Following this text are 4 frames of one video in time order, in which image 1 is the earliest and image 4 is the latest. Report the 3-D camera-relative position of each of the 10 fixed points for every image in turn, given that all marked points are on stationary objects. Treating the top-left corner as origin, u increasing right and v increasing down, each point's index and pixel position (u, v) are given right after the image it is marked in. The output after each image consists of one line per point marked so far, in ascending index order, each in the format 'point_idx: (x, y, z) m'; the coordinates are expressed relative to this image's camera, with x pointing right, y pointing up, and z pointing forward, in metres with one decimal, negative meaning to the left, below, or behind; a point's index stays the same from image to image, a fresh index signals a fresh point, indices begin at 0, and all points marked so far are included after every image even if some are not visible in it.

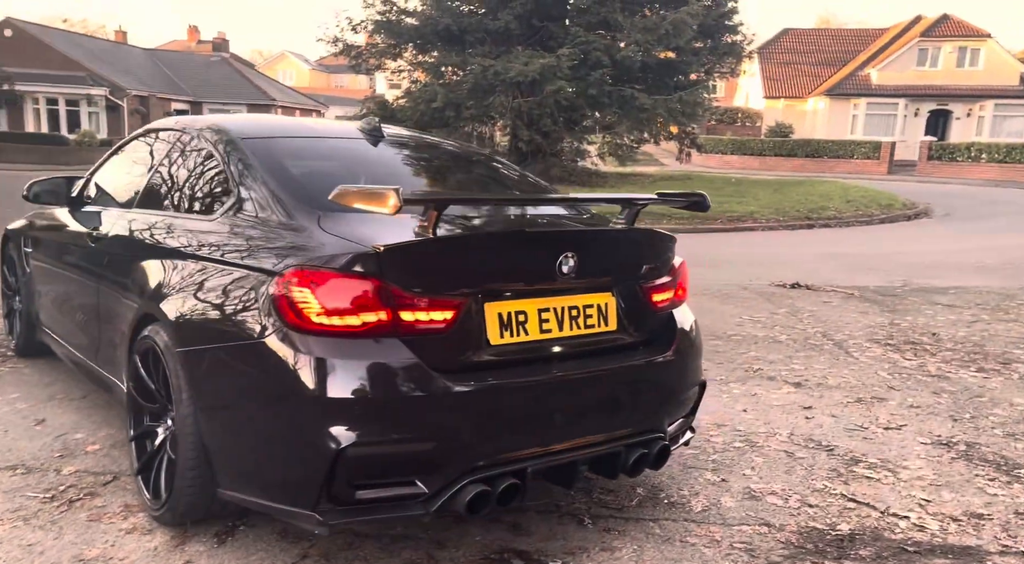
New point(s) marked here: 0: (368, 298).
0: (-0.4, 0.0, +2.5) m
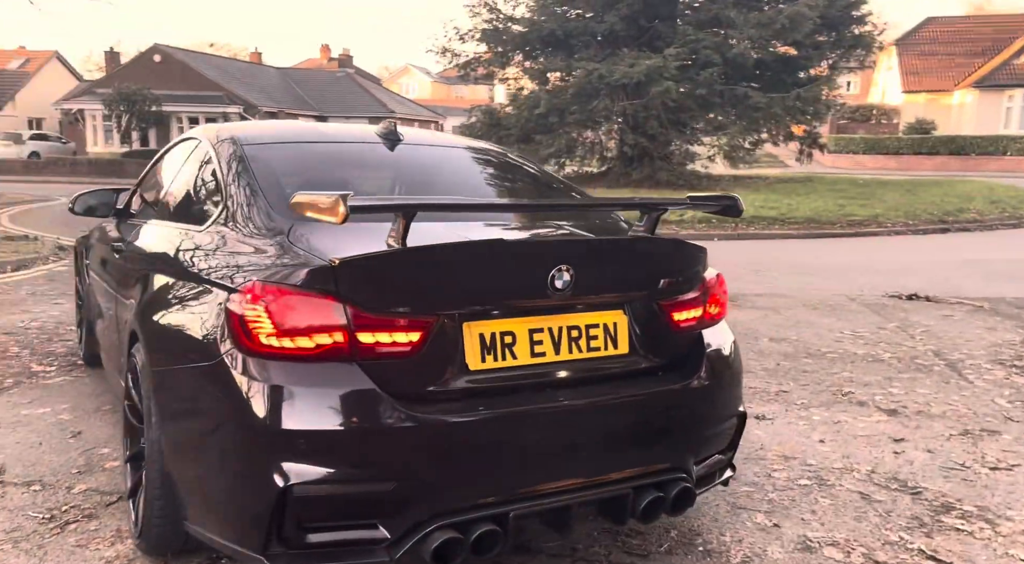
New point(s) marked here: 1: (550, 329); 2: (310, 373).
0: (-0.5, -0.1, +2.2) m
1: (+0.1, -0.1, +2.5) m
2: (-0.5, -0.2, +2.2) m
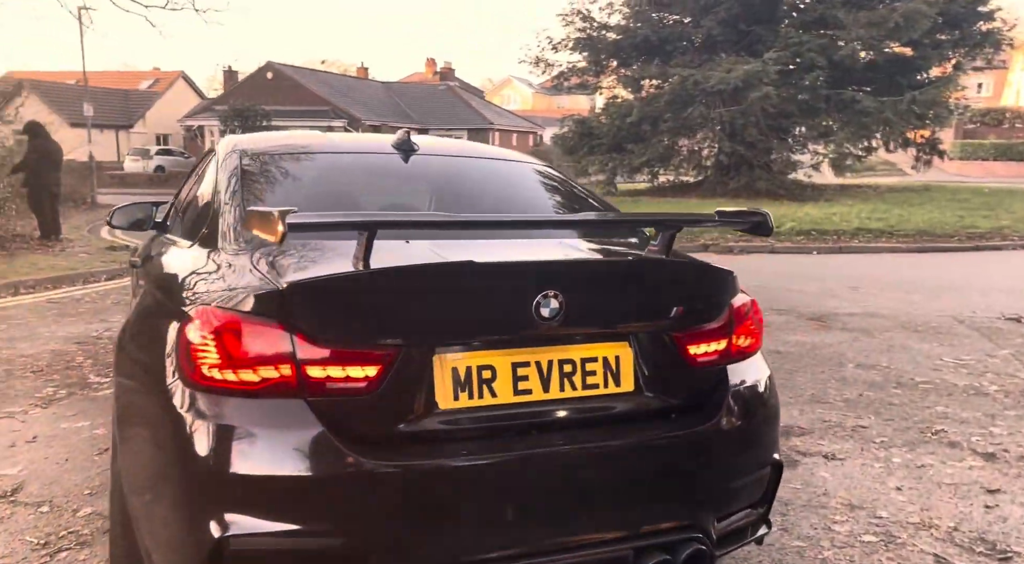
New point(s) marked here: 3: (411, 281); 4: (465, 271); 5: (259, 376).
0: (-0.6, -0.2, +2.0) m
1: (+0.1, -0.2, +2.2) m
2: (-0.6, -0.3, +2.0) m
3: (-0.2, 0.0, +2.1) m
4: (-0.1, 0.0, +2.1) m
5: (-0.6, -0.2, +2.0) m
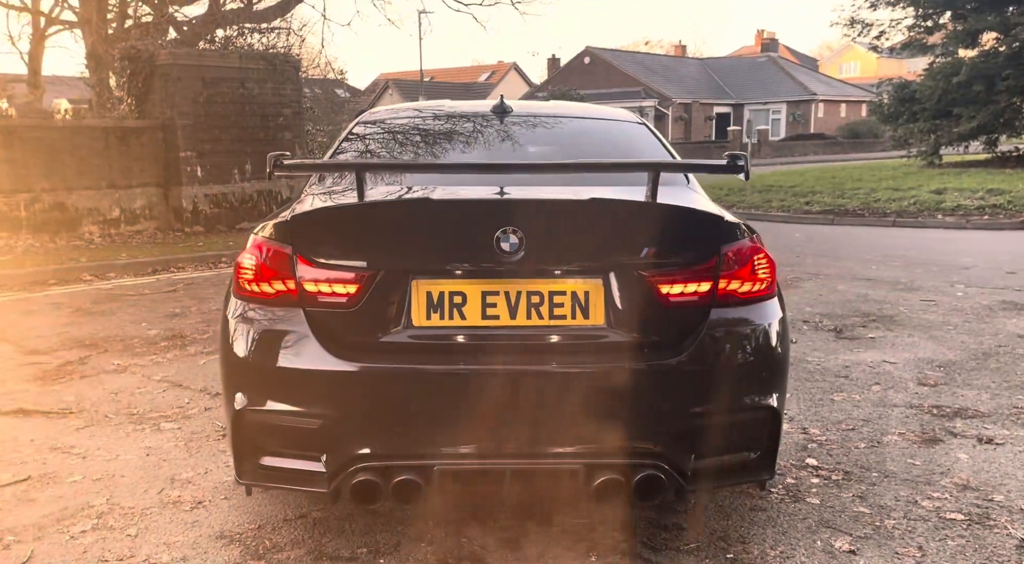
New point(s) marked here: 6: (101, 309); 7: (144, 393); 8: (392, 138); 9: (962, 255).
0: (-0.7, 0.0, +2.5) m
1: (0.0, 0.0, +2.5) m
2: (-0.8, -0.1, +2.6) m
3: (-0.4, +0.2, +2.5) m
4: (-0.2, +0.2, +2.5) m
5: (-0.7, 0.0, +2.6) m
6: (-3.4, -0.2, +6.8) m
7: (-2.1, -0.6, +4.5) m
8: (-0.6, +0.7, +3.8) m
9: (+5.2, +0.3, +9.4) m
